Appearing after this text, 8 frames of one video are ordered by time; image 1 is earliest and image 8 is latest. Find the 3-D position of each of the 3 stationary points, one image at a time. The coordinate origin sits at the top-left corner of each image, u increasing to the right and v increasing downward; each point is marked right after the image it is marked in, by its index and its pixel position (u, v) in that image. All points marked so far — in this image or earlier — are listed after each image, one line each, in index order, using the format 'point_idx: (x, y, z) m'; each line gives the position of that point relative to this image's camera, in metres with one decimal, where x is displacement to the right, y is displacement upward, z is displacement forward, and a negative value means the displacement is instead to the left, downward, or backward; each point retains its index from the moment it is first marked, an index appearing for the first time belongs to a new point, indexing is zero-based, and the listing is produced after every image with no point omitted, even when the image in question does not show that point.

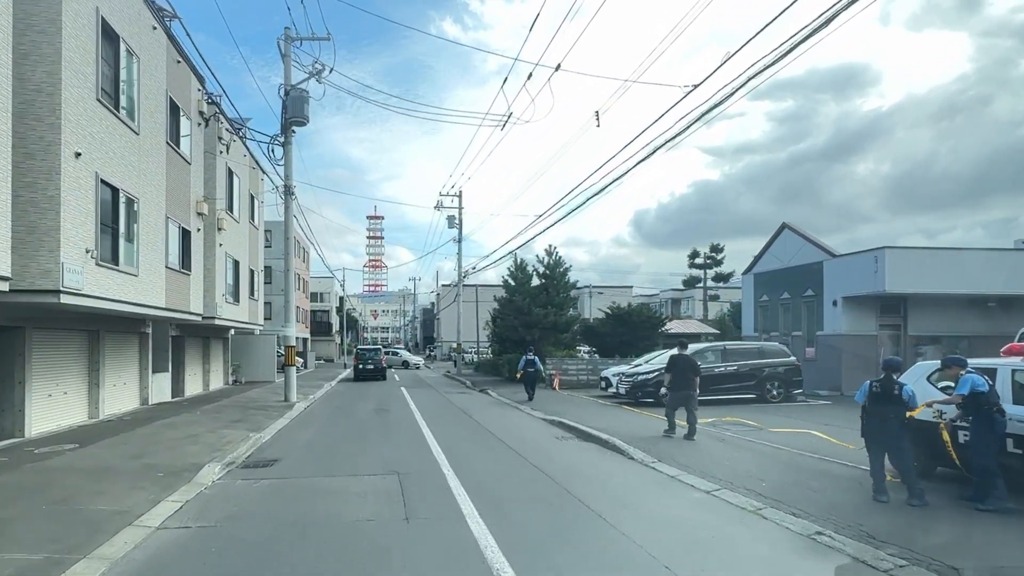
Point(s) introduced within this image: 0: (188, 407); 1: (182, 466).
0: (-10.3, -3.8, +19.8) m
1: (-5.3, -2.9, +10.0) m
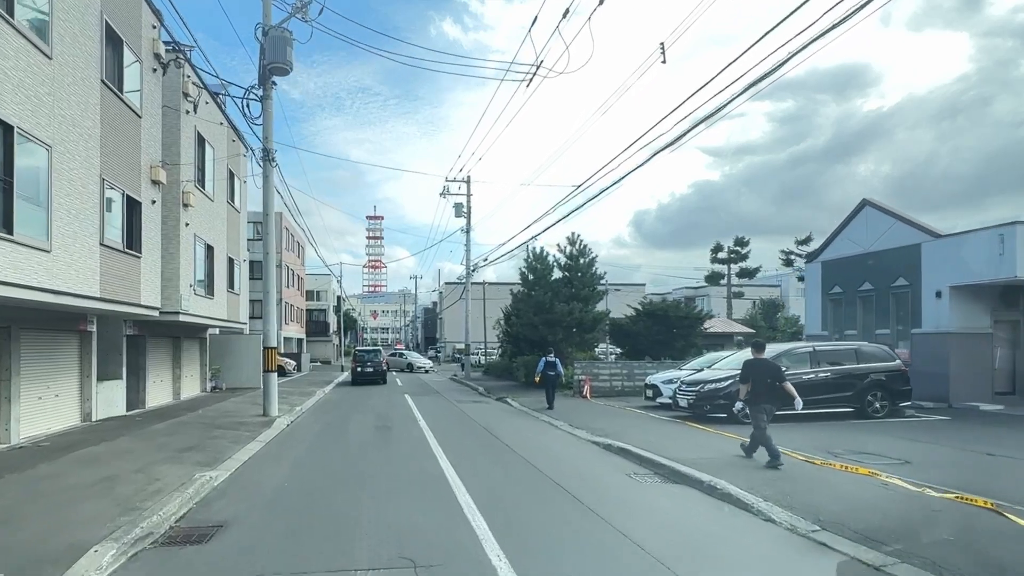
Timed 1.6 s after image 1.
0: (-9.4, -3.4, +15.7) m
1: (-4.4, -2.5, +6.0) m
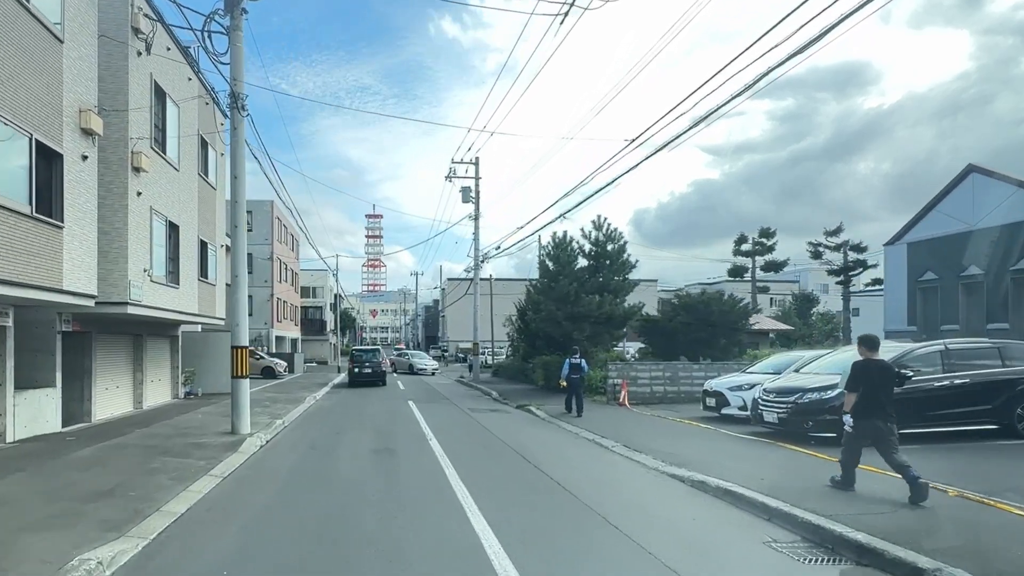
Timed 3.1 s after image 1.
0: (-8.6, -3.1, +12.0) m
1: (-3.6, -2.2, +2.2) m
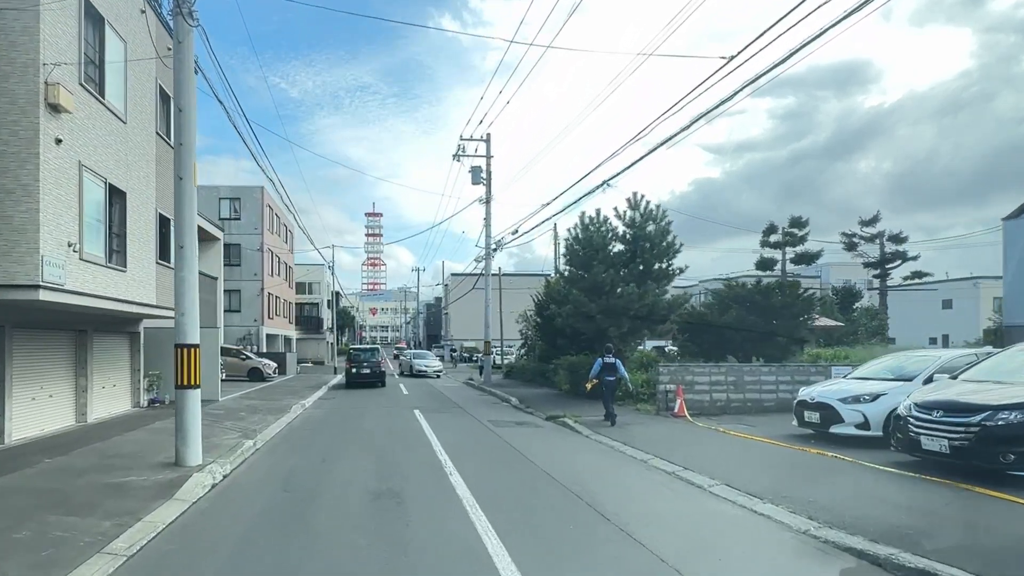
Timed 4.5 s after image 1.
0: (-7.8, -2.7, +8.2) m
1: (-2.8, -1.8, -1.6) m
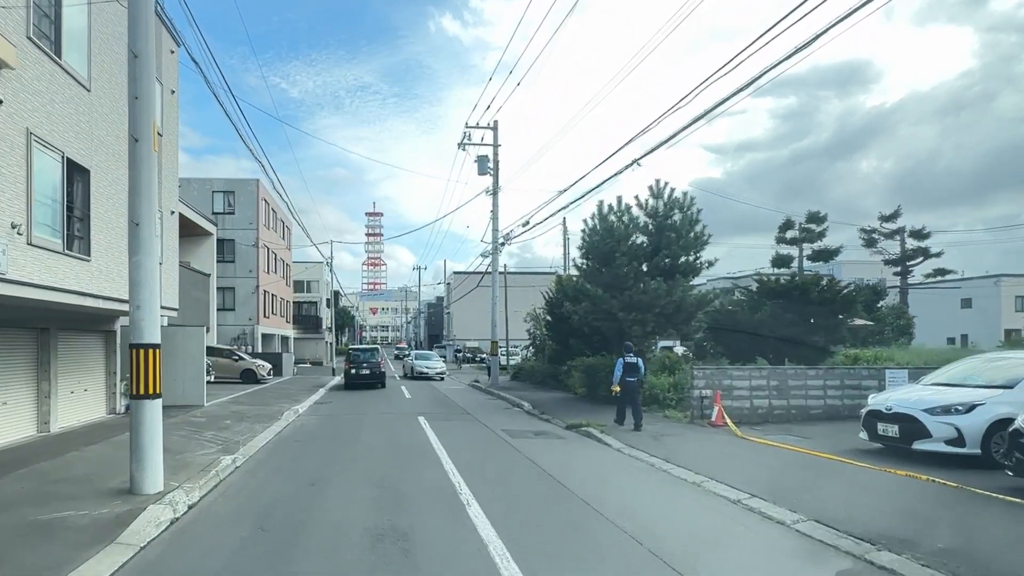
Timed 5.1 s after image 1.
0: (-7.4, -2.5, +6.3) m
1: (-2.4, -1.6, -3.4) m
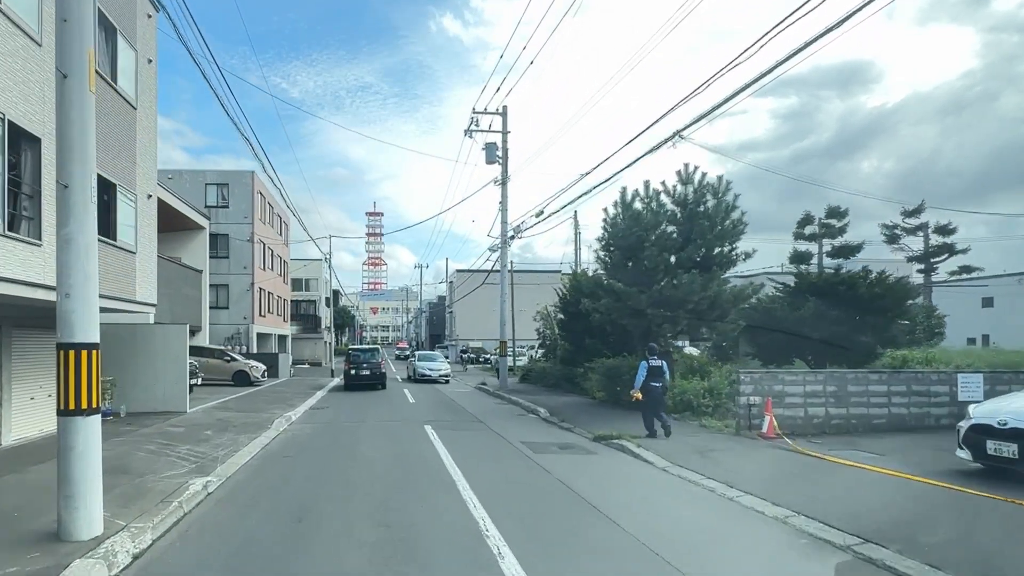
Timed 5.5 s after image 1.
0: (-7.0, -2.3, +4.4) m
1: (-2.0, -1.4, -5.3) m
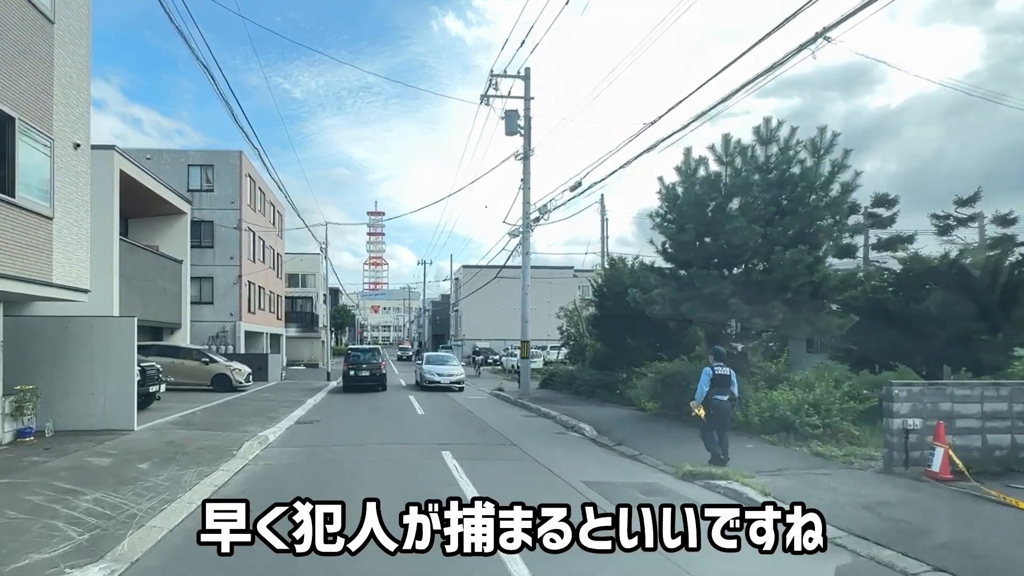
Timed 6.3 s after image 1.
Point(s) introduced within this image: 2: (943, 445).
0: (-6.1, -2.0, +0.5) m
1: (-1.1, -1.1, -9.3) m
2: (+6.3, -2.3, +9.3) m
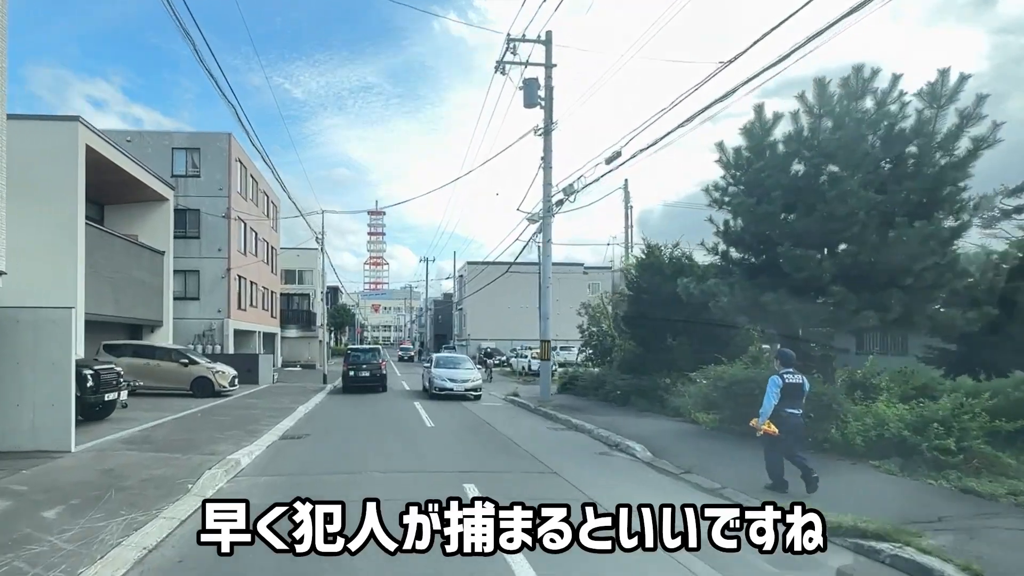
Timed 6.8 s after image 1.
0: (-5.5, -1.7, -2.4) m
1: (-0.5, -0.8, -12.2) m
2: (+7.0, -2.0, +6.4) m
